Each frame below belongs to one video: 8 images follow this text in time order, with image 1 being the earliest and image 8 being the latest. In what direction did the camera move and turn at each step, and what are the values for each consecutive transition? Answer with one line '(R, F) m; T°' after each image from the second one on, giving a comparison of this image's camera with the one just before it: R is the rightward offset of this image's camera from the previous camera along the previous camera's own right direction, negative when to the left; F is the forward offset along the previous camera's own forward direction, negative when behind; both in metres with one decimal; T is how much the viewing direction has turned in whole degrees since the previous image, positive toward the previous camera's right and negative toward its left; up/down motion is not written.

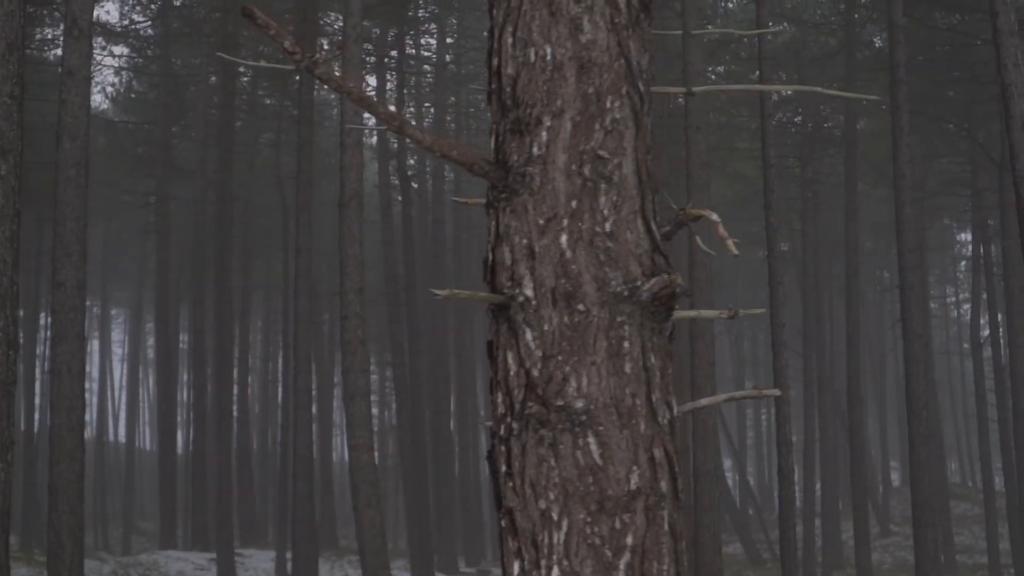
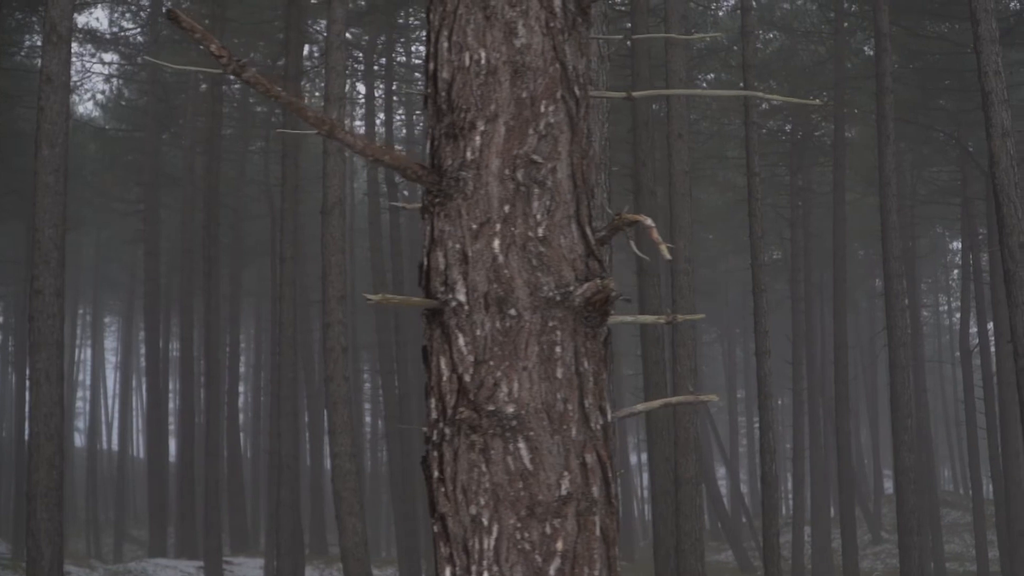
(+0.3, 0.0) m; 0°
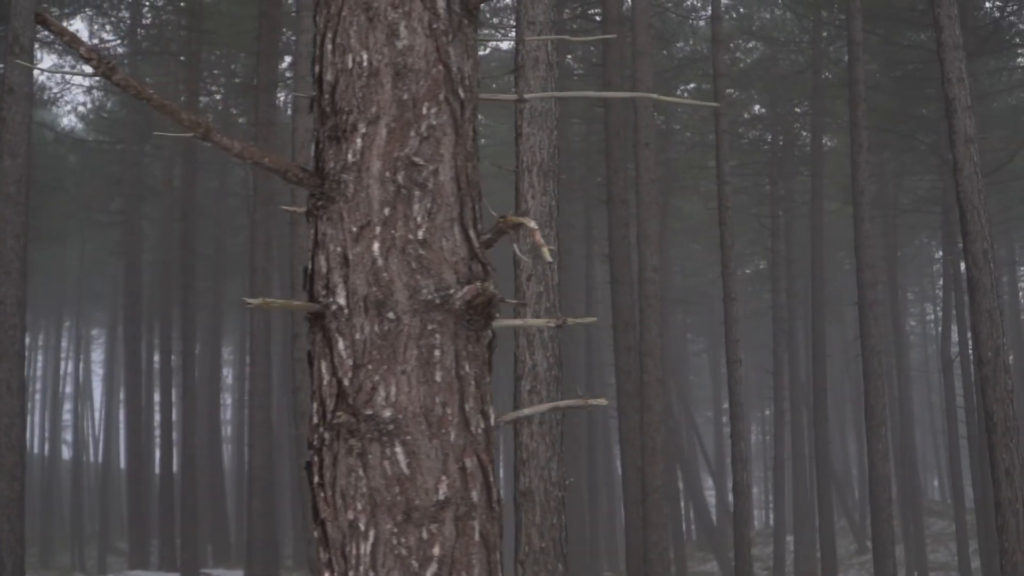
(+0.4, 0.0) m; 0°
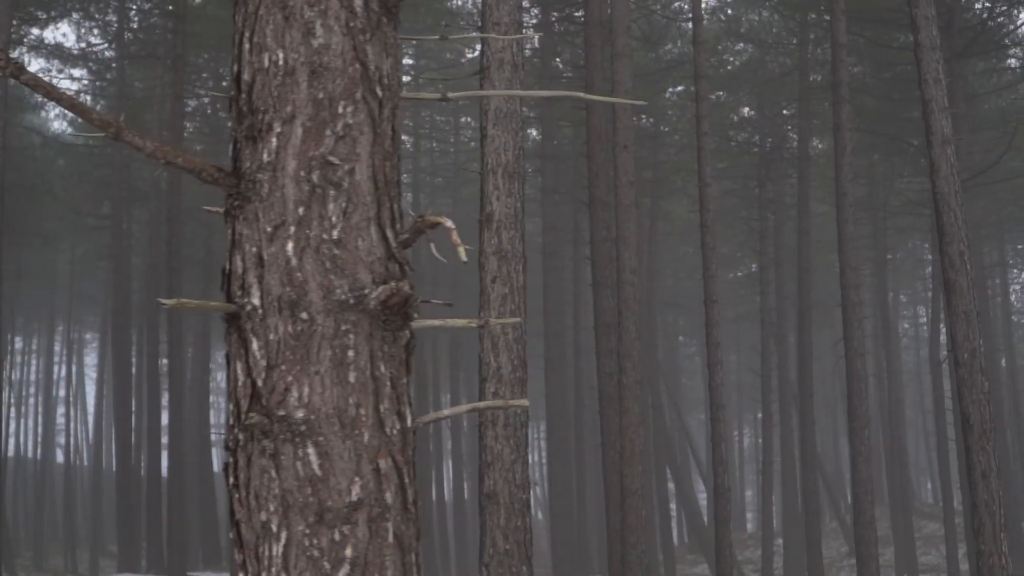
(+0.3, 0.0) m; 0°
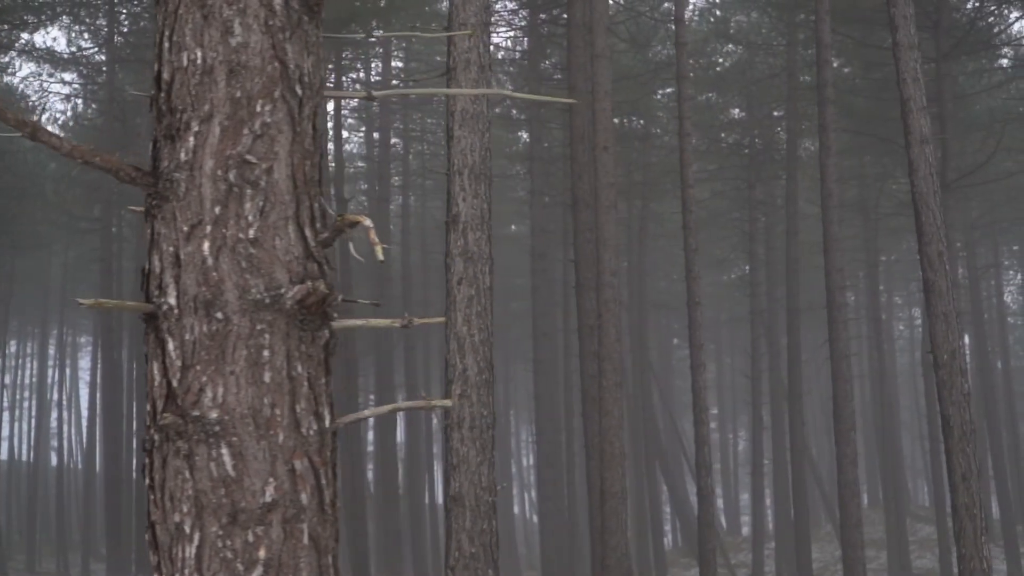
(+0.3, 0.0) m; 0°
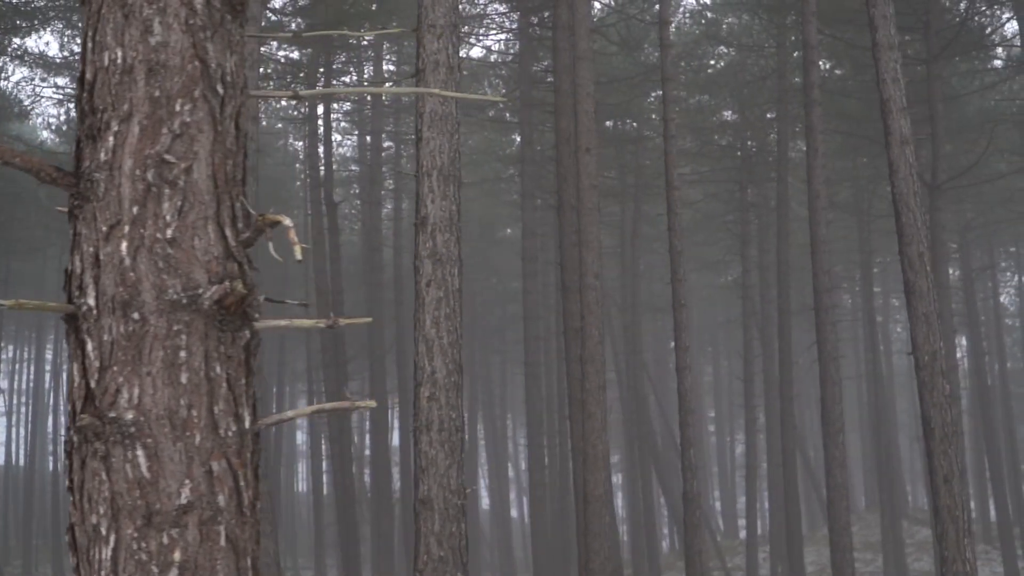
(+0.3, 0.0) m; 0°
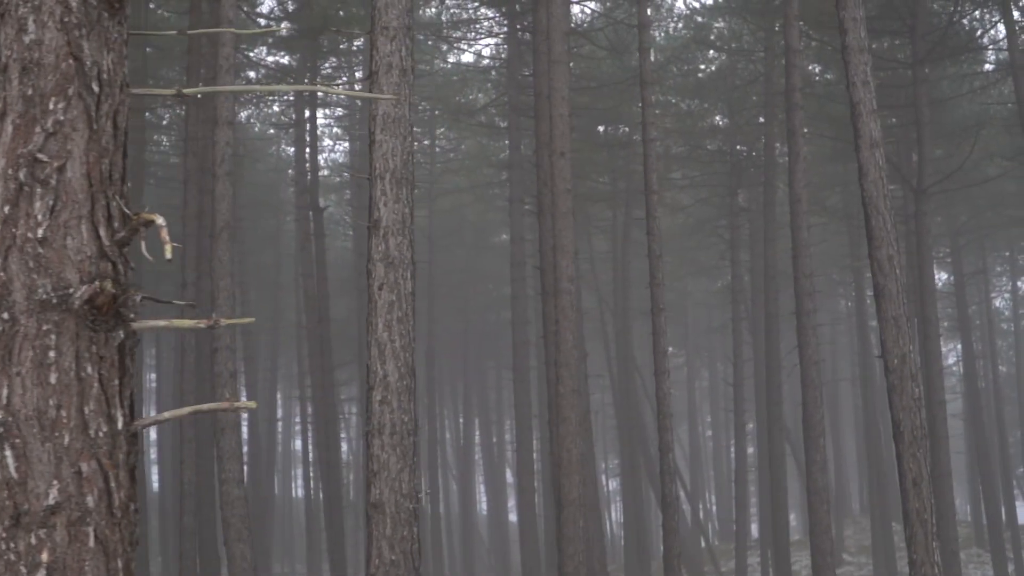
(+0.5, 0.0) m; -1°
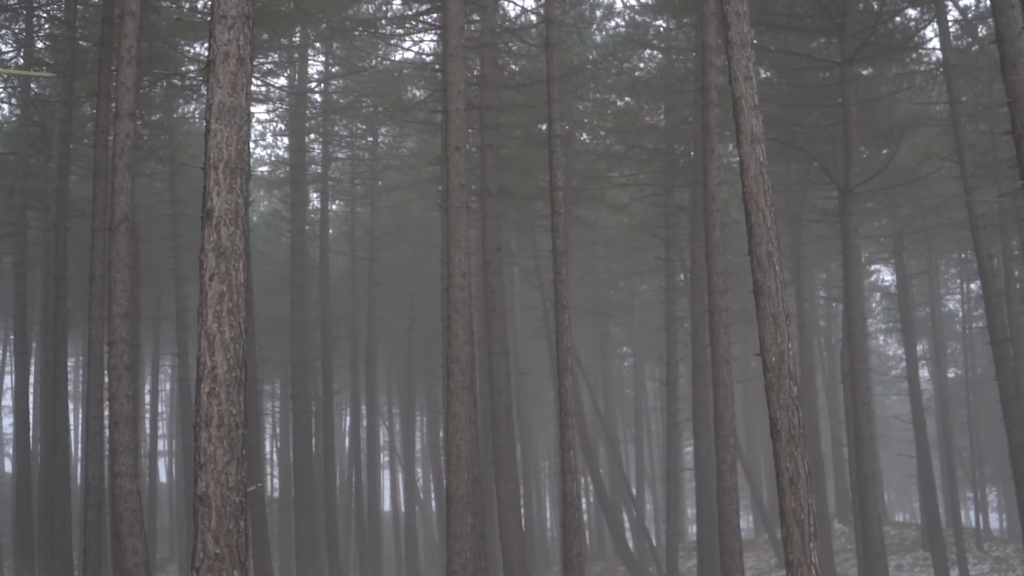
(+1.4, +0.1) m; 0°
